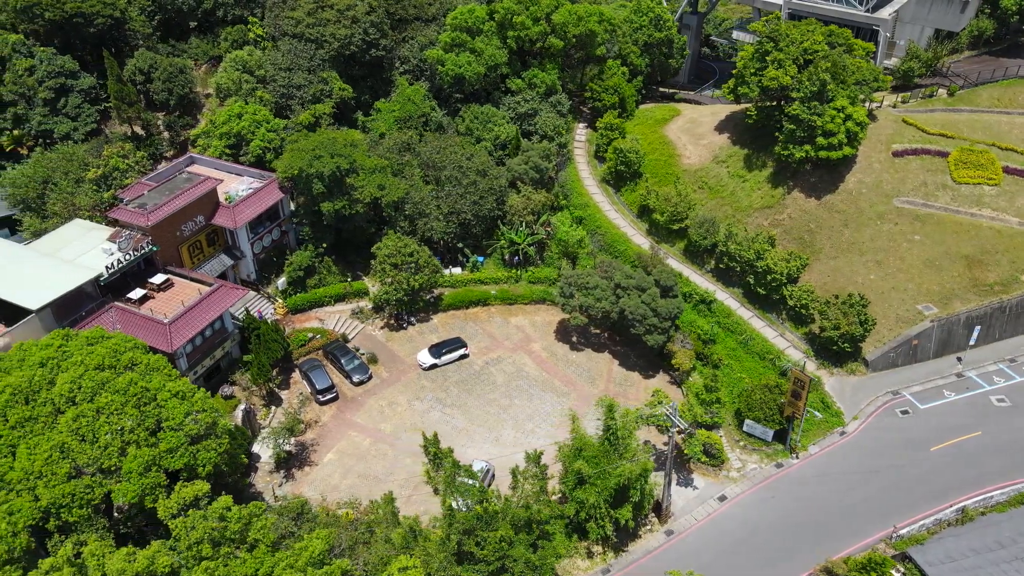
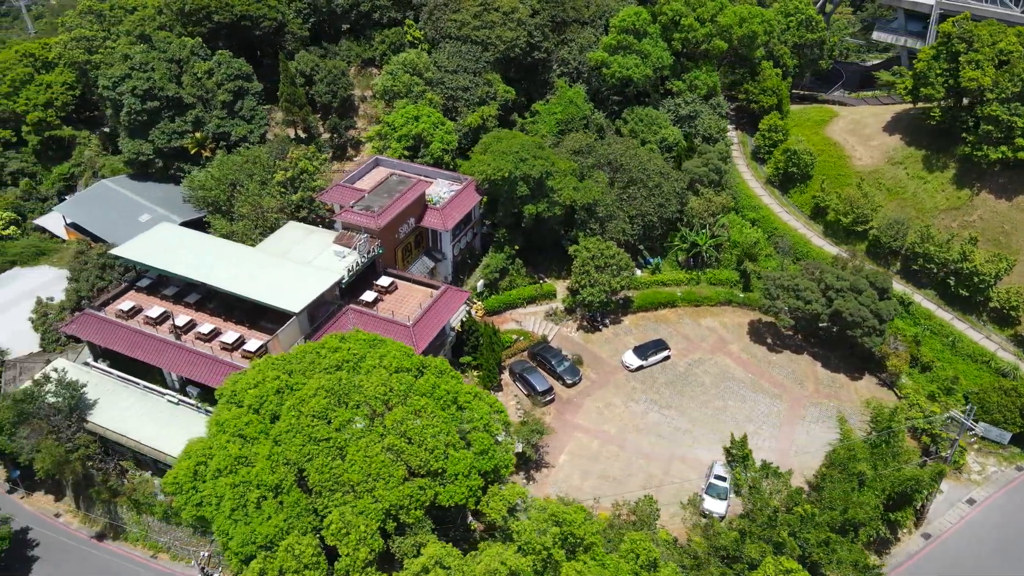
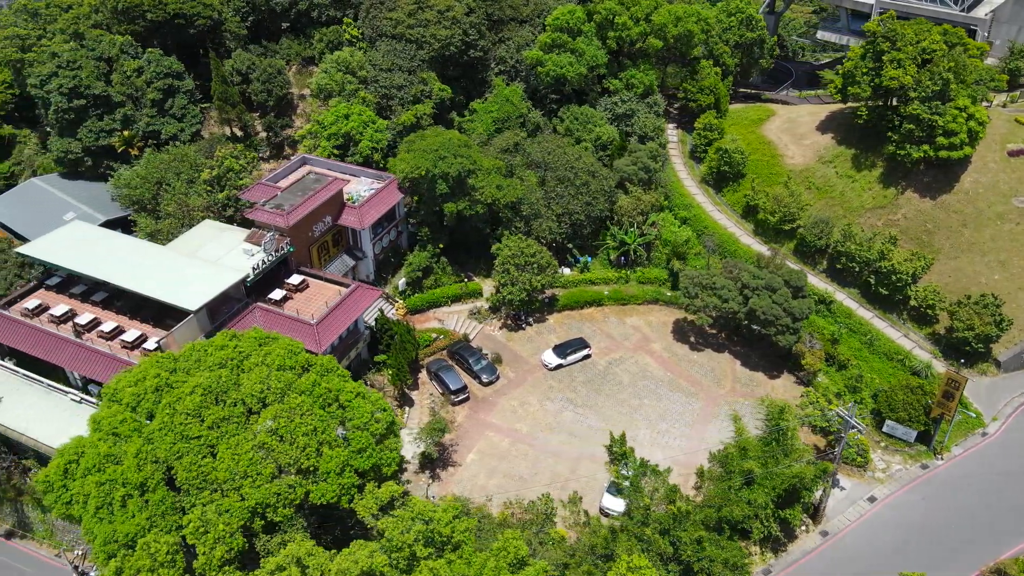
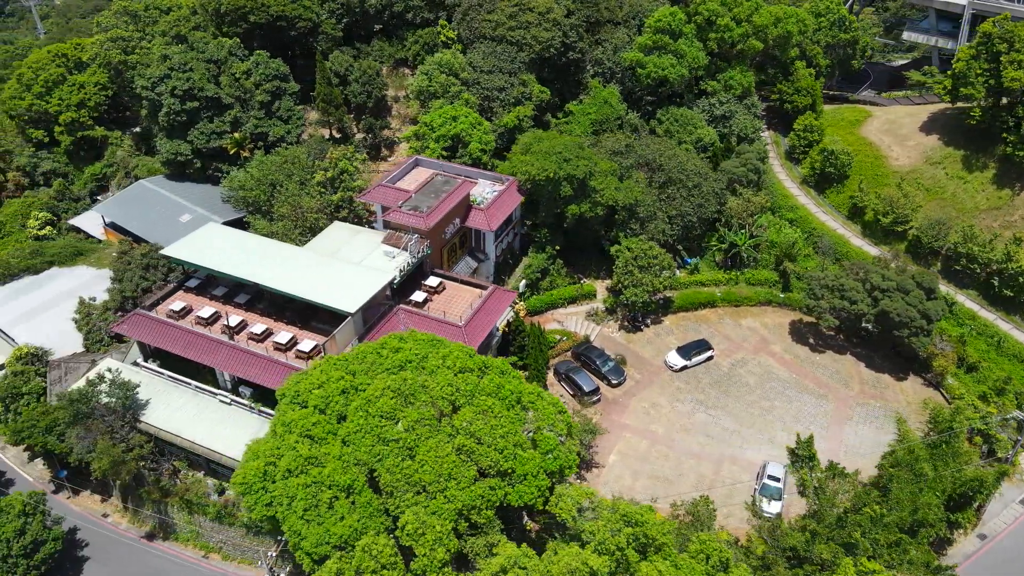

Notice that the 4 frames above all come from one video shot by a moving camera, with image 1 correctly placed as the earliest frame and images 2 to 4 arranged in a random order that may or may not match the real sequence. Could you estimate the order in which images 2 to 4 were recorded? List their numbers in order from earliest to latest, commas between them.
3, 2, 4
